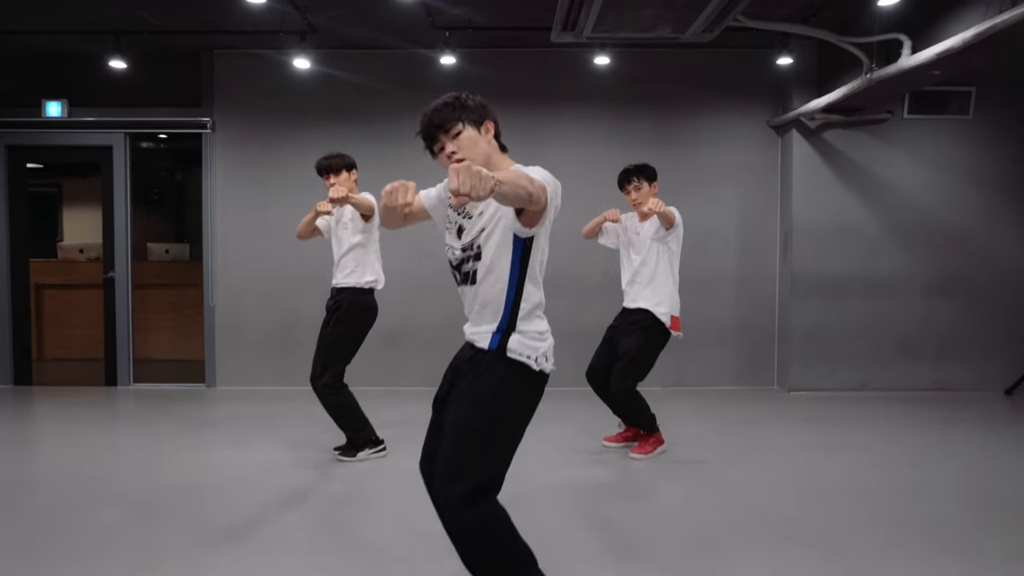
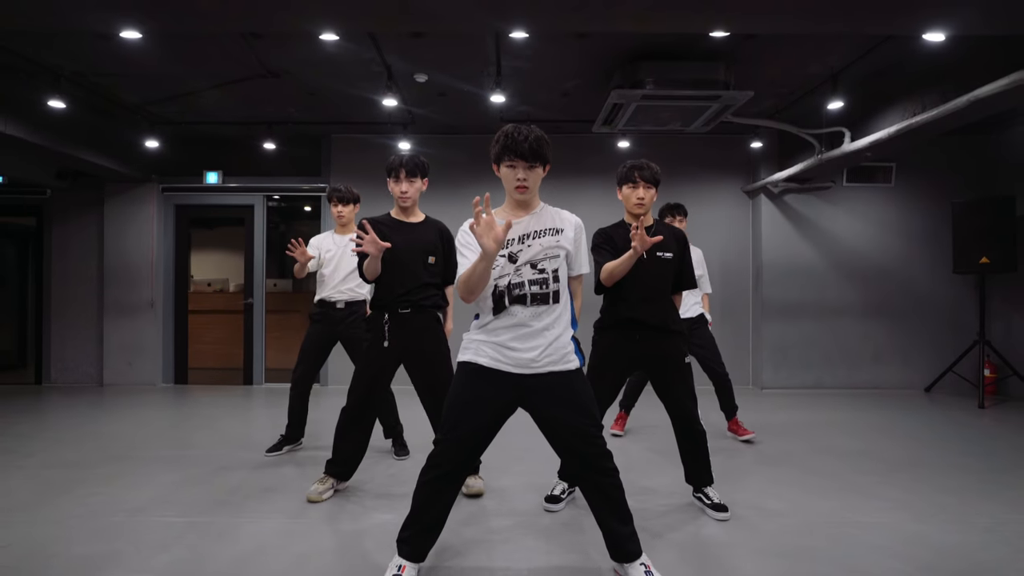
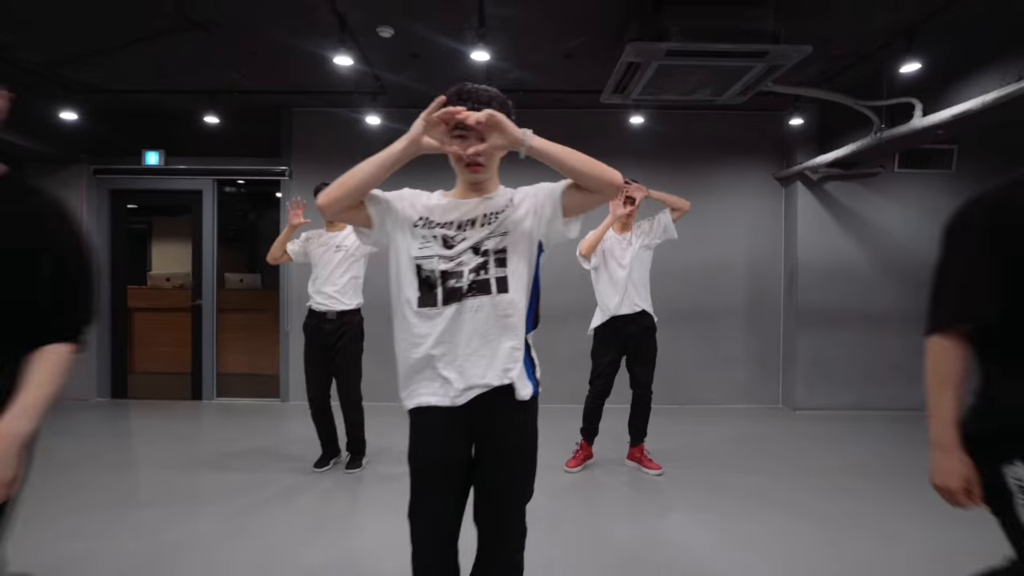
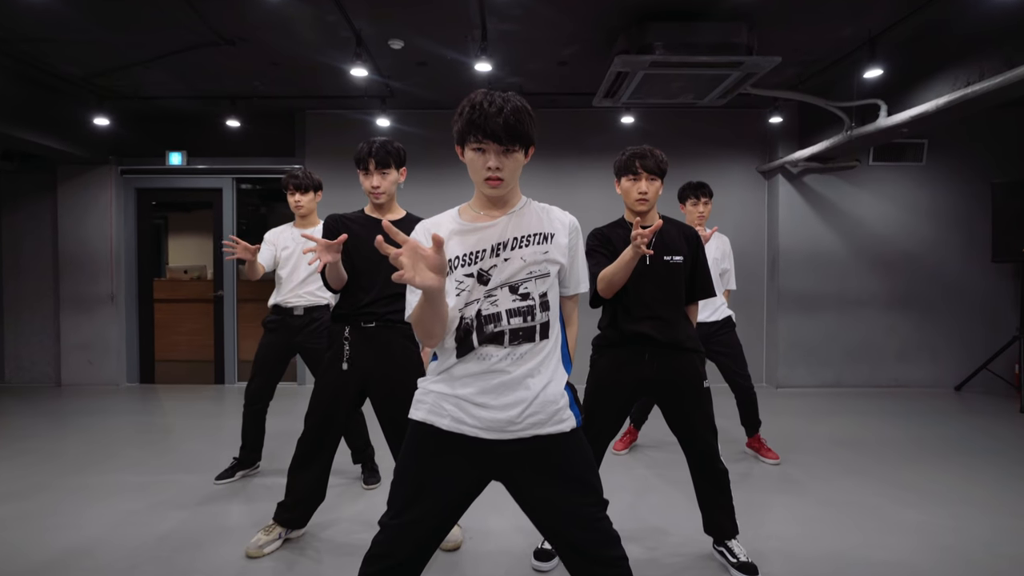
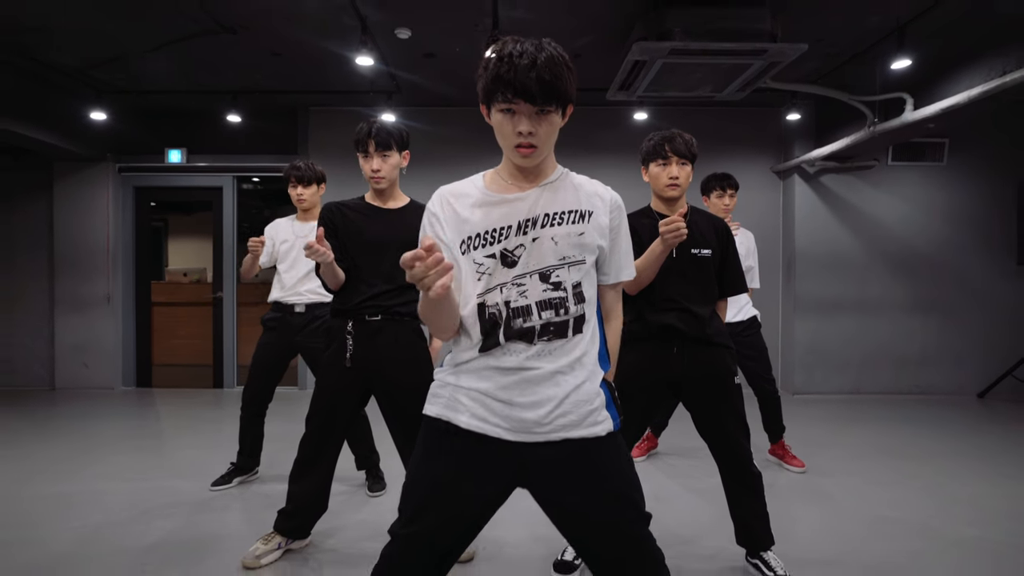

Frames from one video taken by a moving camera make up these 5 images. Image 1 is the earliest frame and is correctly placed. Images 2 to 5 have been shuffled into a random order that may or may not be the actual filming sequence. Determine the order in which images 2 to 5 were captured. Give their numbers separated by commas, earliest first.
3, 2, 4, 5
